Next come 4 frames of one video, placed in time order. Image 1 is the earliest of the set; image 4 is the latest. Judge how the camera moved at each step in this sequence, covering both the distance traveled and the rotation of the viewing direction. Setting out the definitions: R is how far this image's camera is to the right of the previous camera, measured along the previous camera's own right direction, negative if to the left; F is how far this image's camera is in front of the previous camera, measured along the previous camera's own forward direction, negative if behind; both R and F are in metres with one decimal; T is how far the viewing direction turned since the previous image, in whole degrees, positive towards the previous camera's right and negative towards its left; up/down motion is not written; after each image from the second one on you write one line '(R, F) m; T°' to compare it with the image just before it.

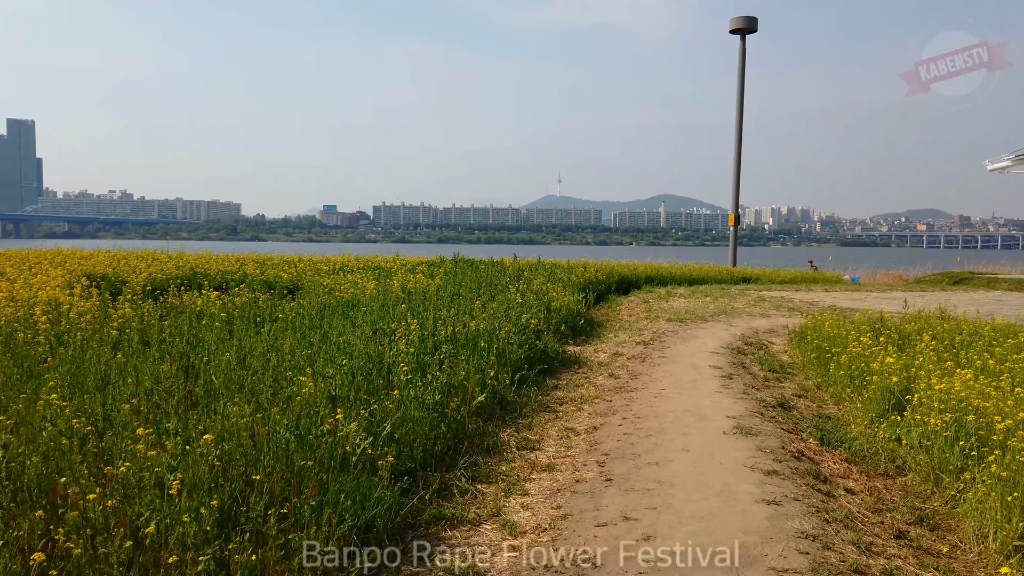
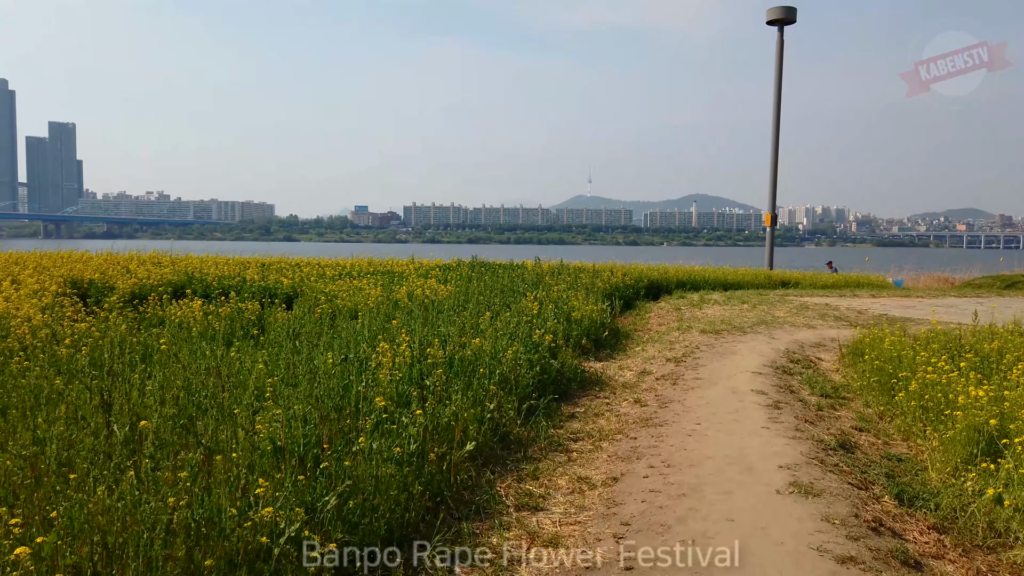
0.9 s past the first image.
(+0.2, +1.0) m; -2°
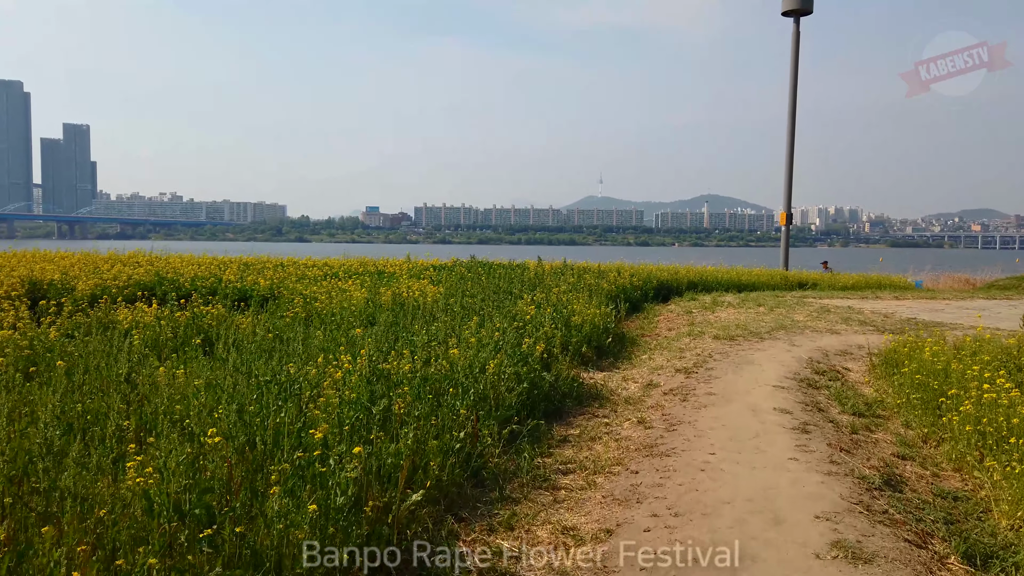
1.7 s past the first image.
(+0.2, +0.8) m; -1°
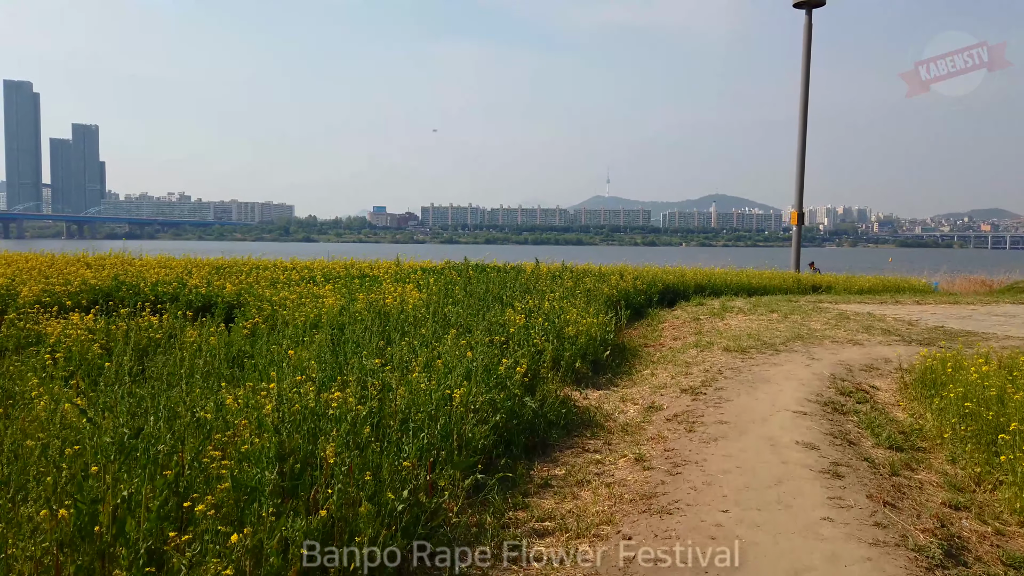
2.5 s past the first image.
(+0.2, +0.9) m; -1°
